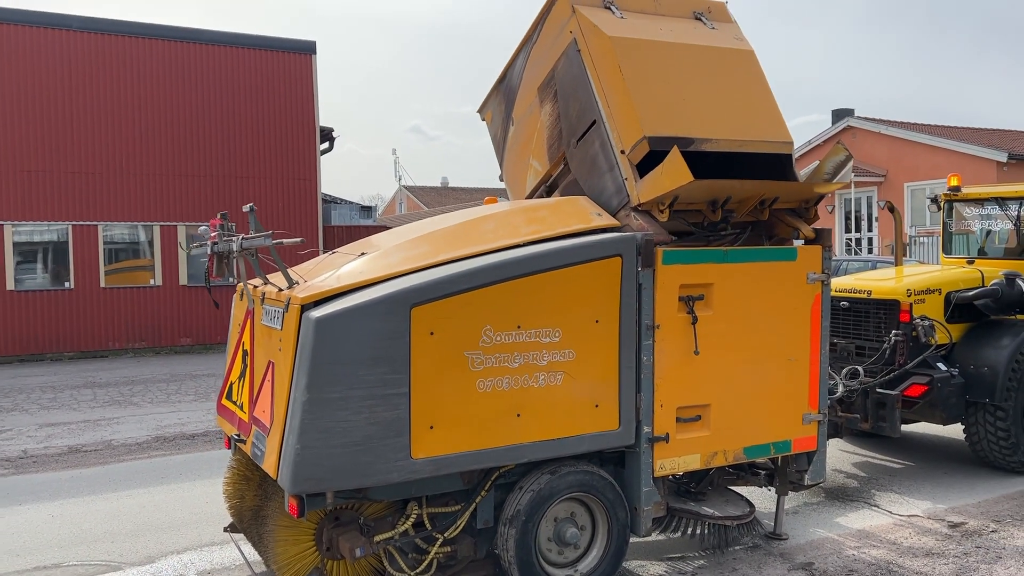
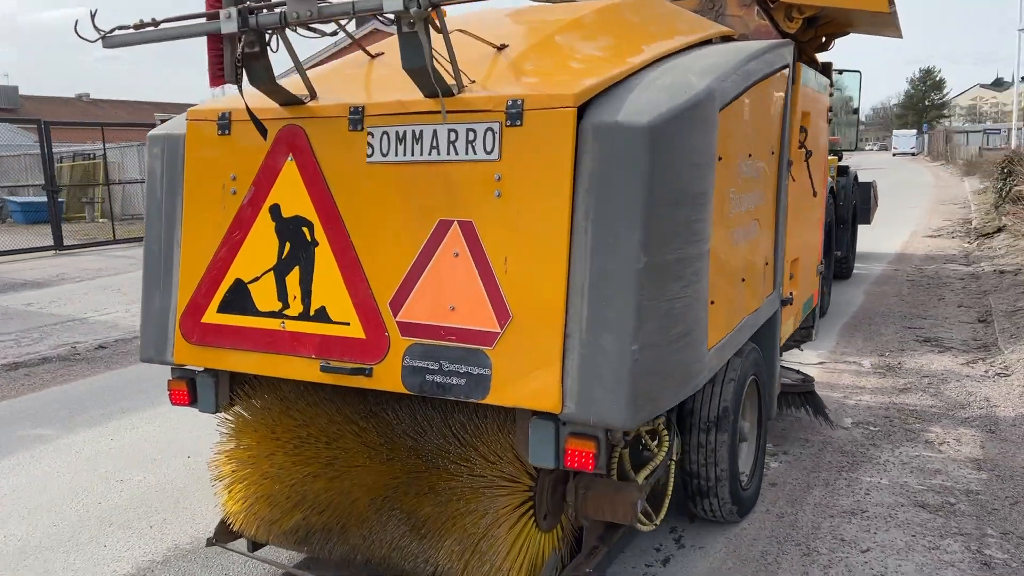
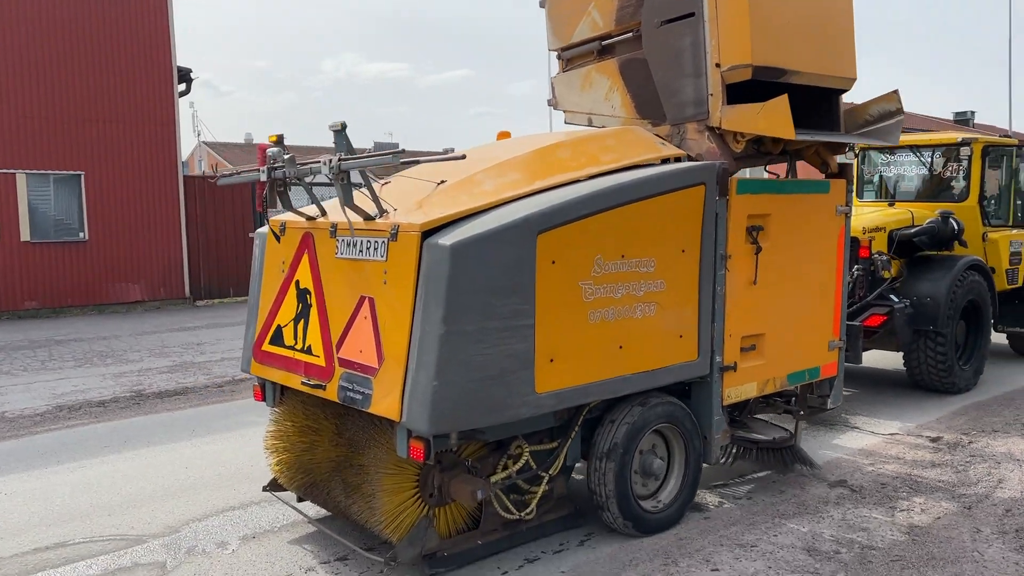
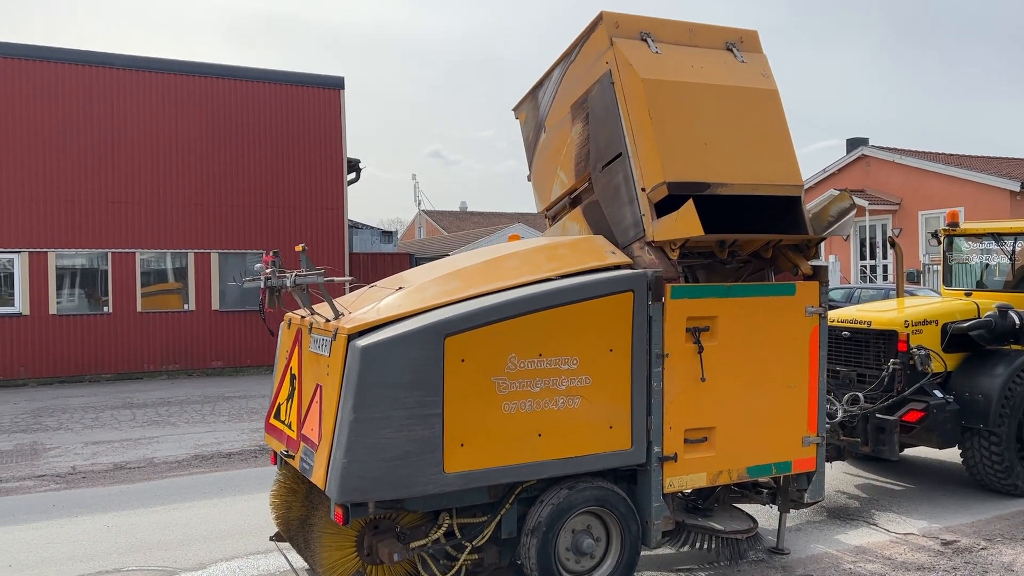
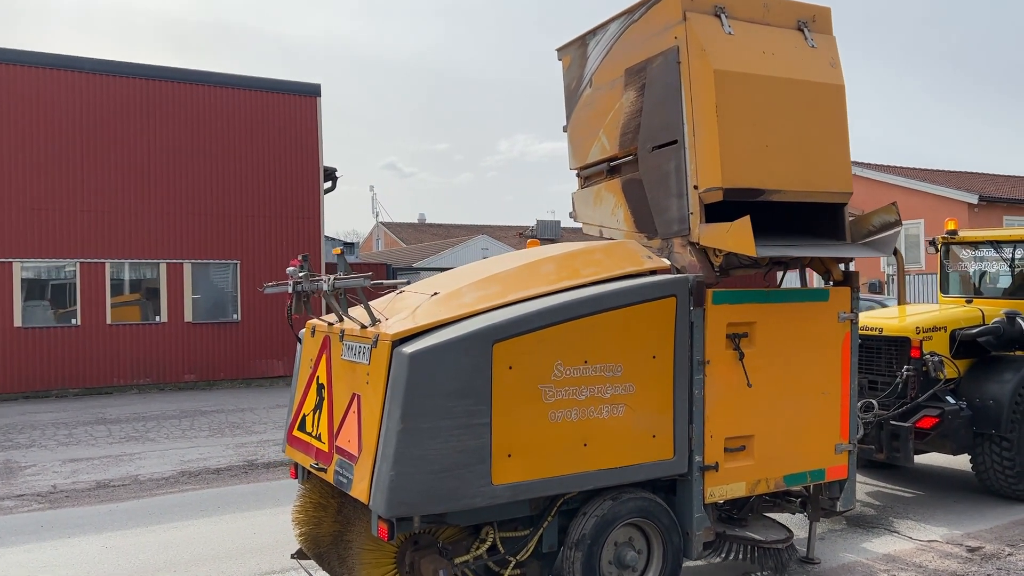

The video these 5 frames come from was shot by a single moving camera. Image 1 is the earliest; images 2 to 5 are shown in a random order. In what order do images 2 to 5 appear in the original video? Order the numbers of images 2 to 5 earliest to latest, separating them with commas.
4, 5, 3, 2
